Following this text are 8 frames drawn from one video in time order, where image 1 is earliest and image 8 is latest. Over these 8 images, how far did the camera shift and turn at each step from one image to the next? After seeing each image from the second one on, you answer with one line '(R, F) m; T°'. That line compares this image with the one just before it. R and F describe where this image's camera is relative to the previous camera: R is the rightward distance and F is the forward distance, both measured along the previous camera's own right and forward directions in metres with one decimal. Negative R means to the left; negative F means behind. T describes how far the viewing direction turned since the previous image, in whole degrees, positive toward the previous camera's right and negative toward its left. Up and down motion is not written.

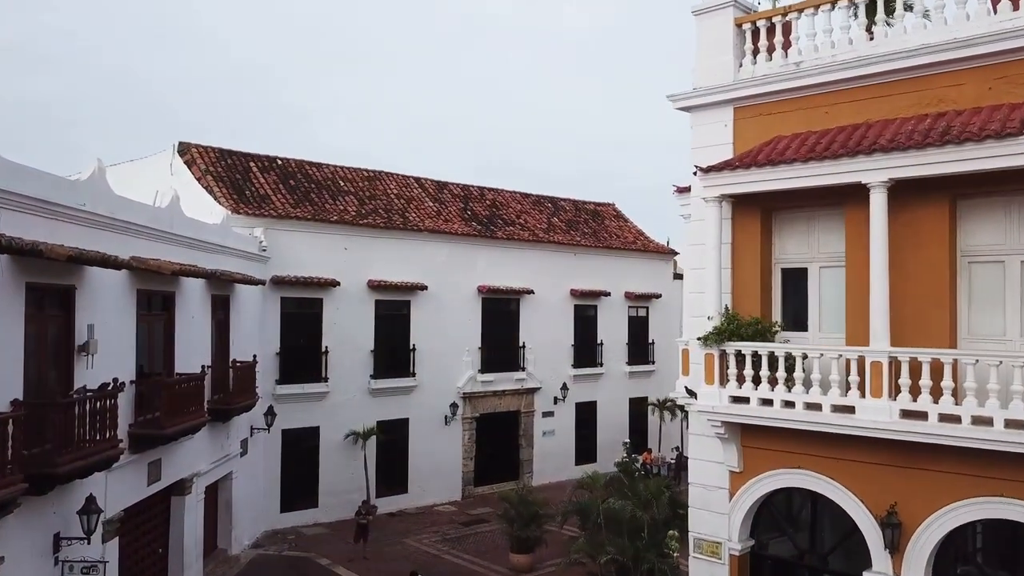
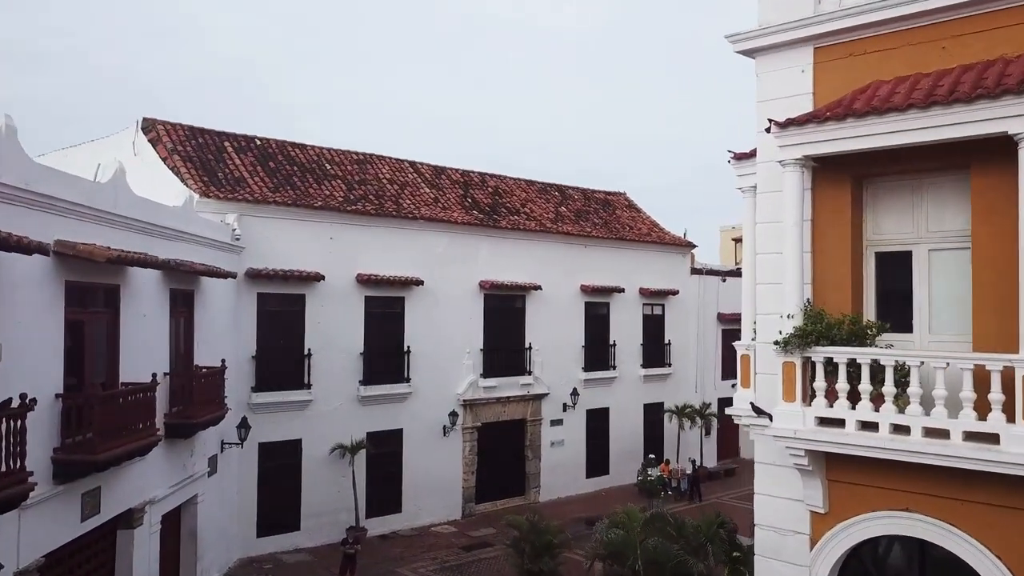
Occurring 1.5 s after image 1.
(-0.2, +1.9) m; 0°
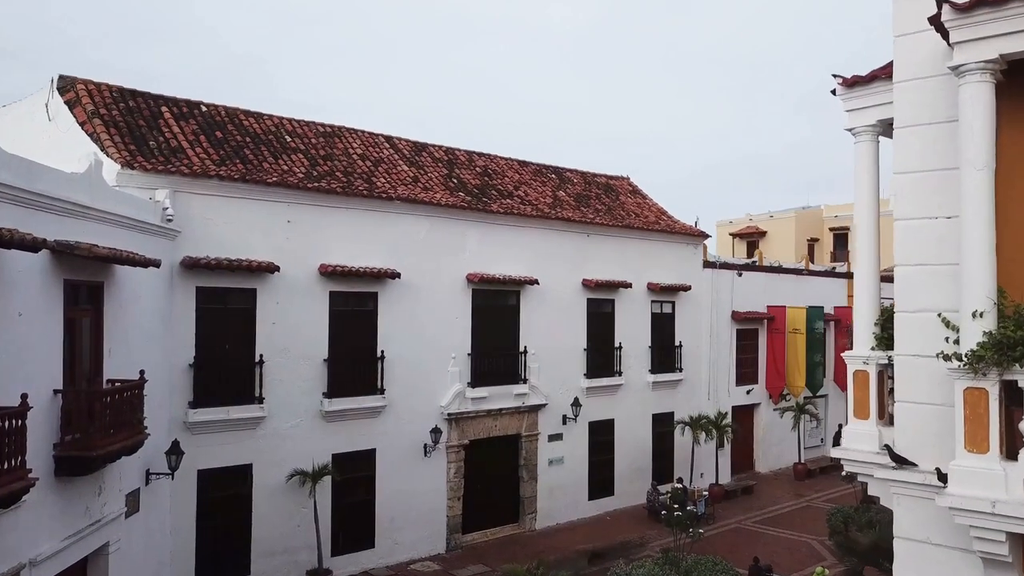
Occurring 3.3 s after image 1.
(-0.2, +2.5) m; +1°
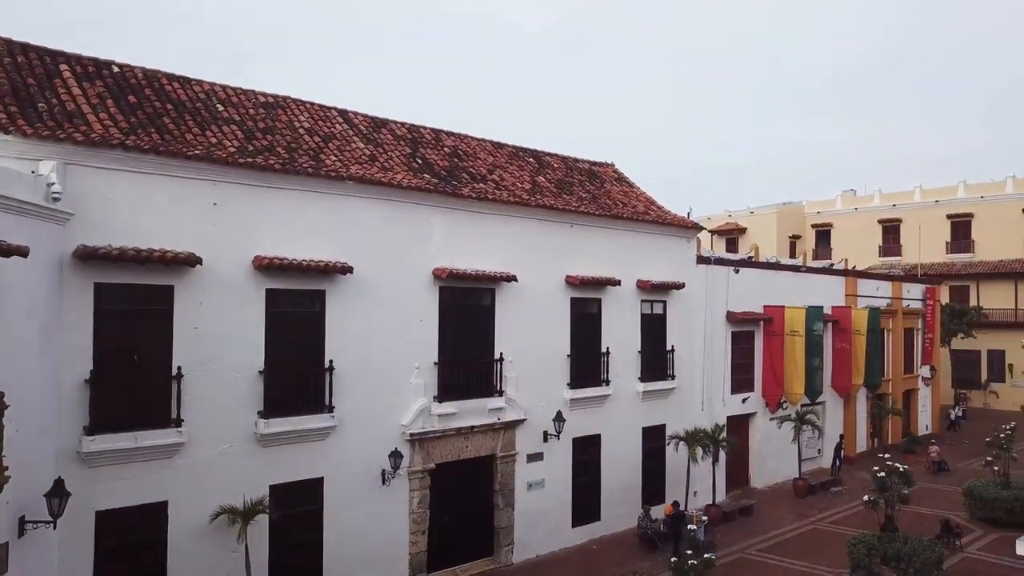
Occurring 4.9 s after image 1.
(-0.1, +2.1) m; +3°
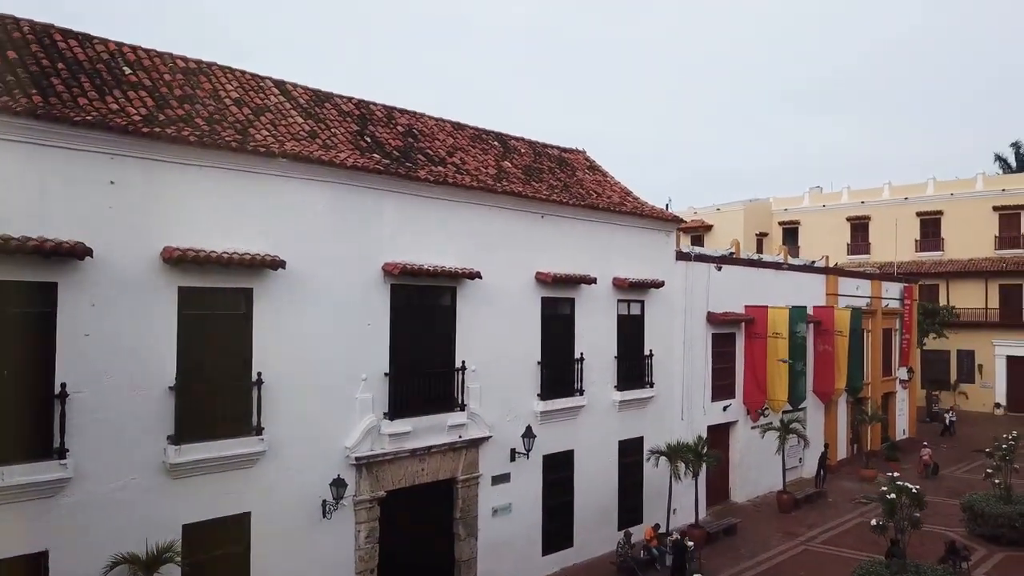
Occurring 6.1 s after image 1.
(-0.1, +1.7) m; +3°
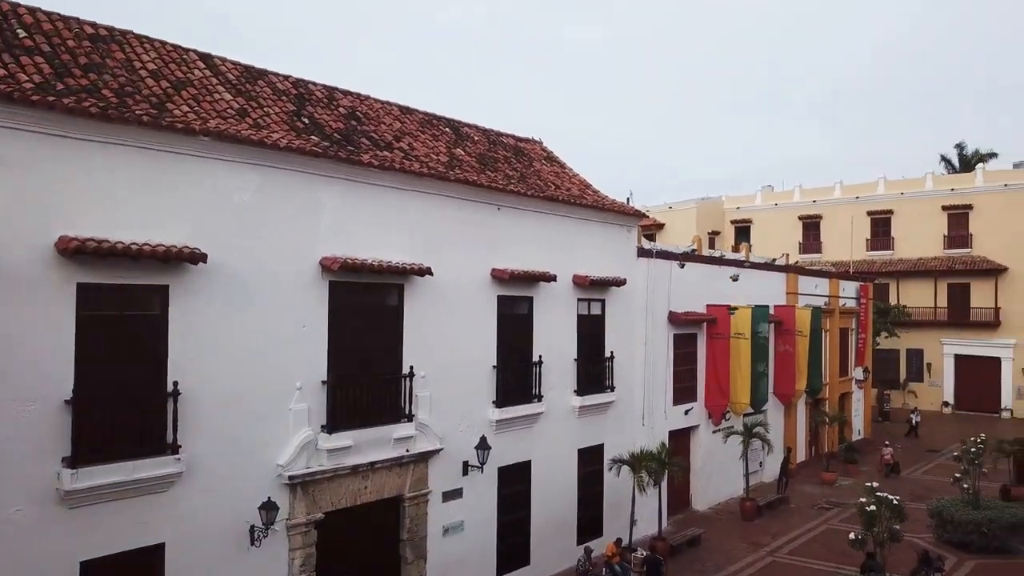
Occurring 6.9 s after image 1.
(-0.1, +1.0) m; +4°
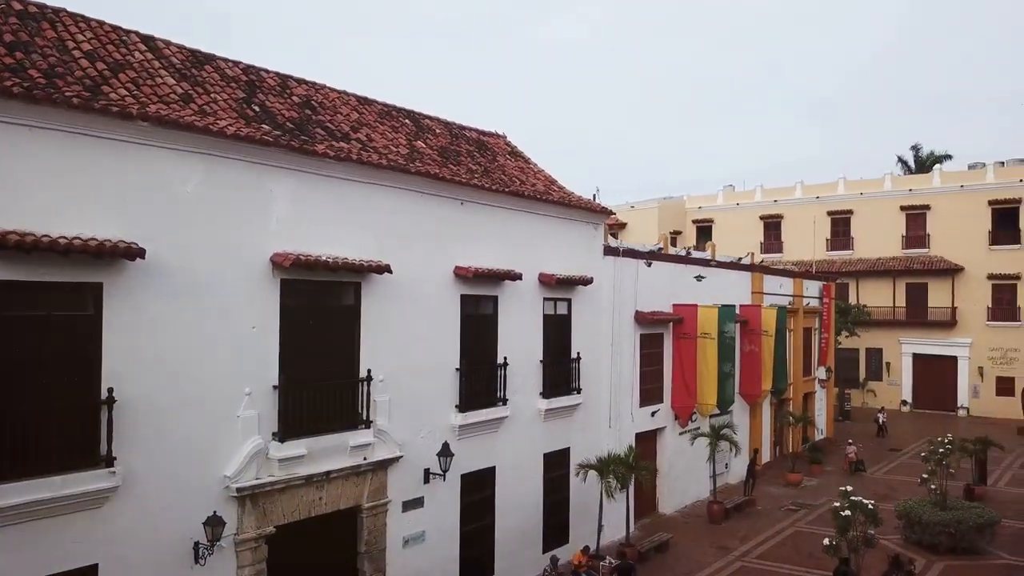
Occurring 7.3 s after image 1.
(0.0, +0.5) m; +3°
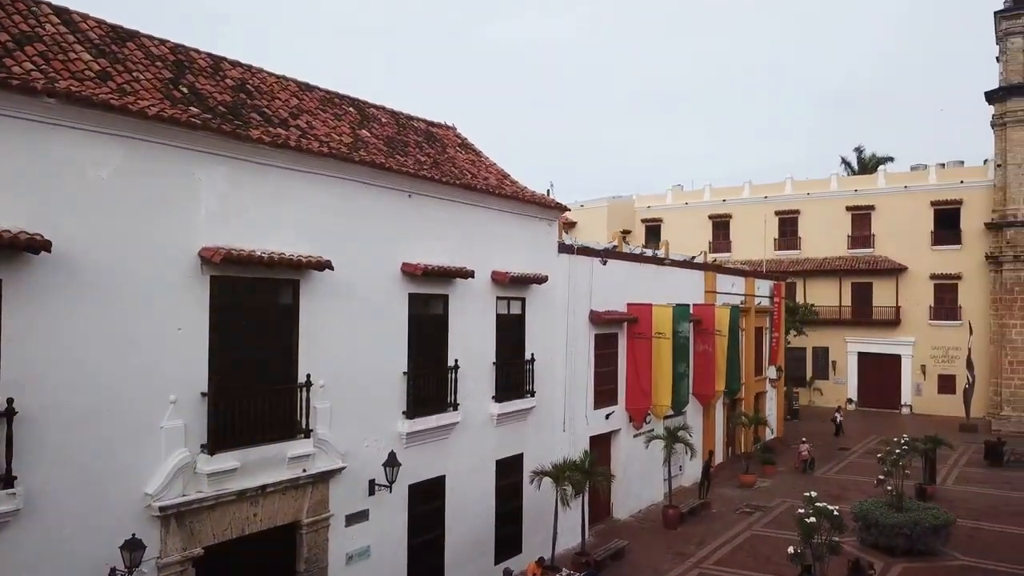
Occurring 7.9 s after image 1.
(0.0, +0.6) m; +4°
